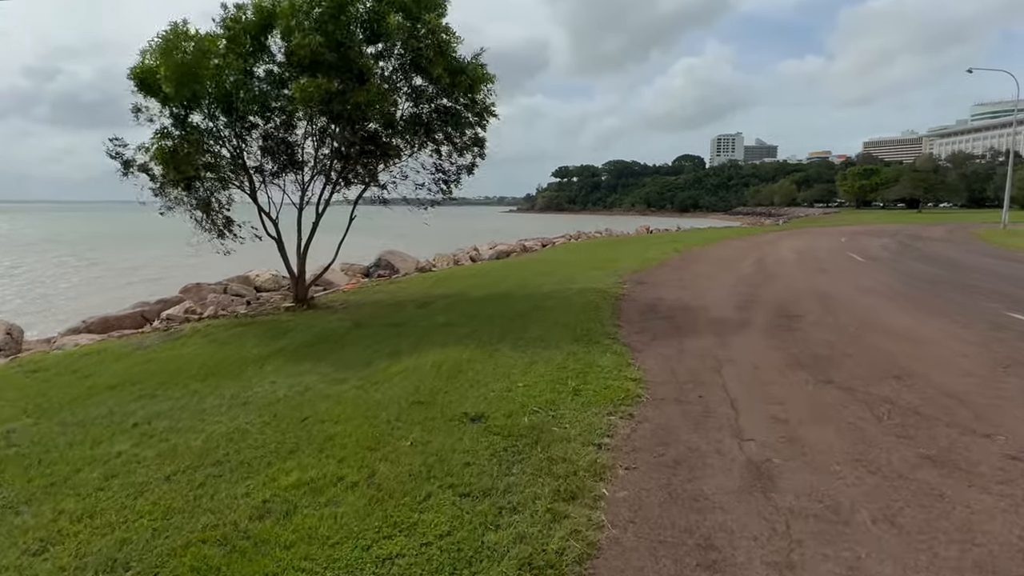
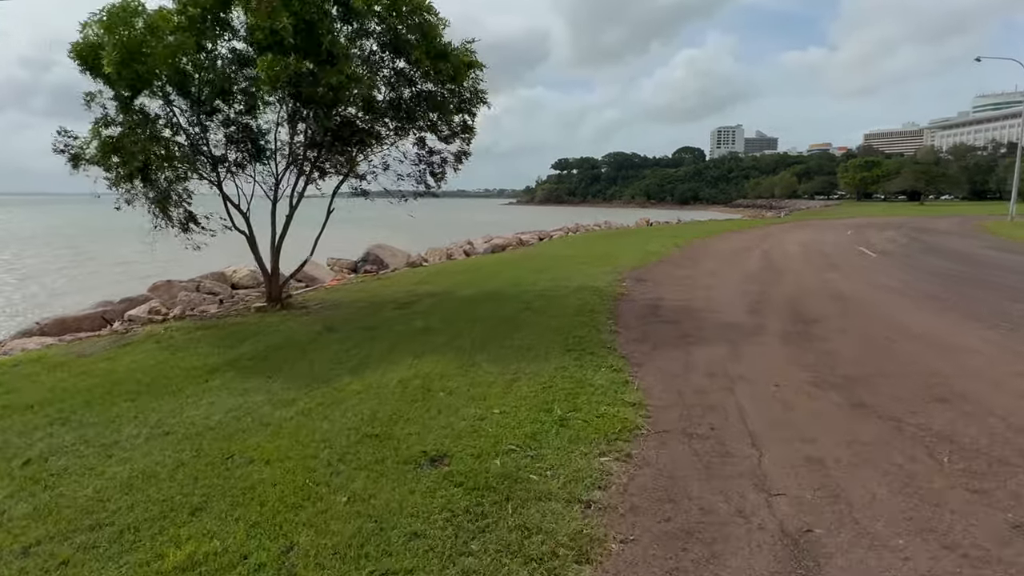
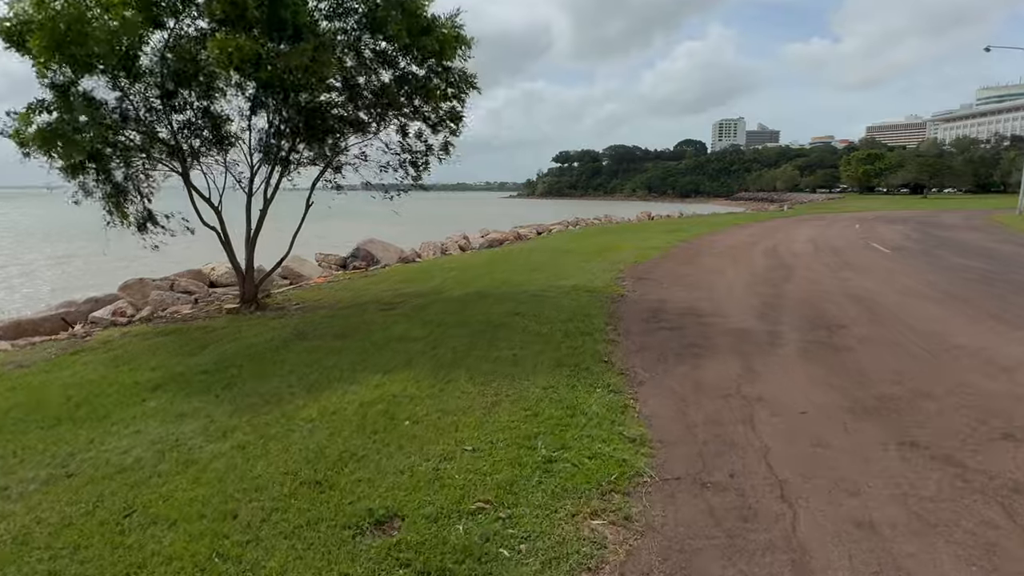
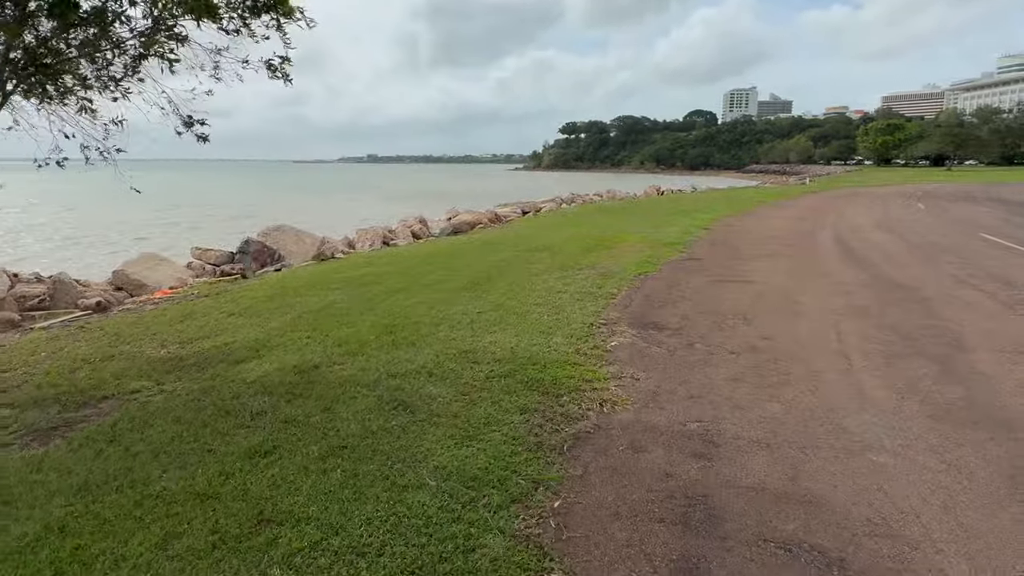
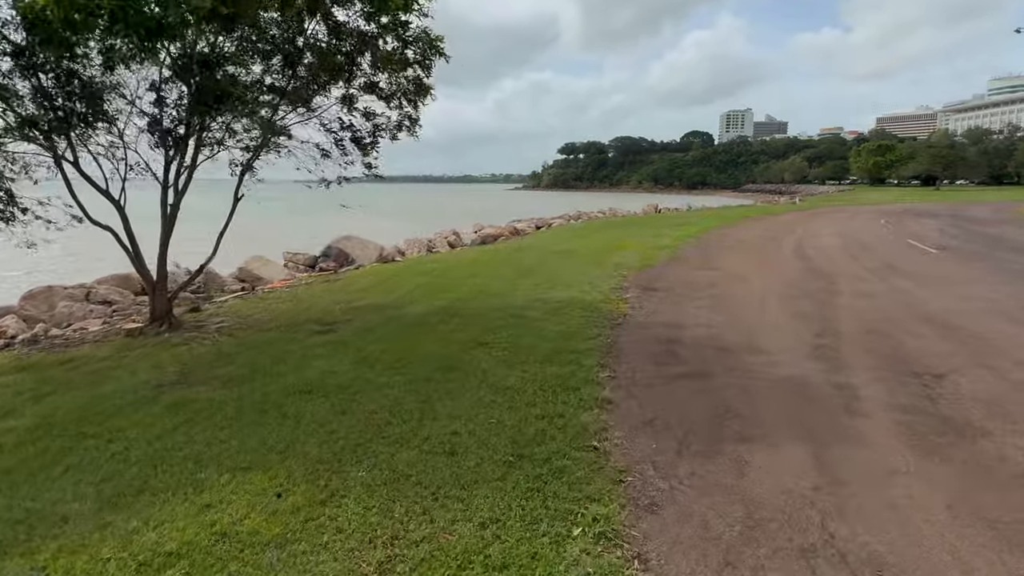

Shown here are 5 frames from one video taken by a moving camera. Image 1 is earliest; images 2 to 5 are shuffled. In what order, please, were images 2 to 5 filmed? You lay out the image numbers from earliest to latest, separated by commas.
2, 3, 5, 4
